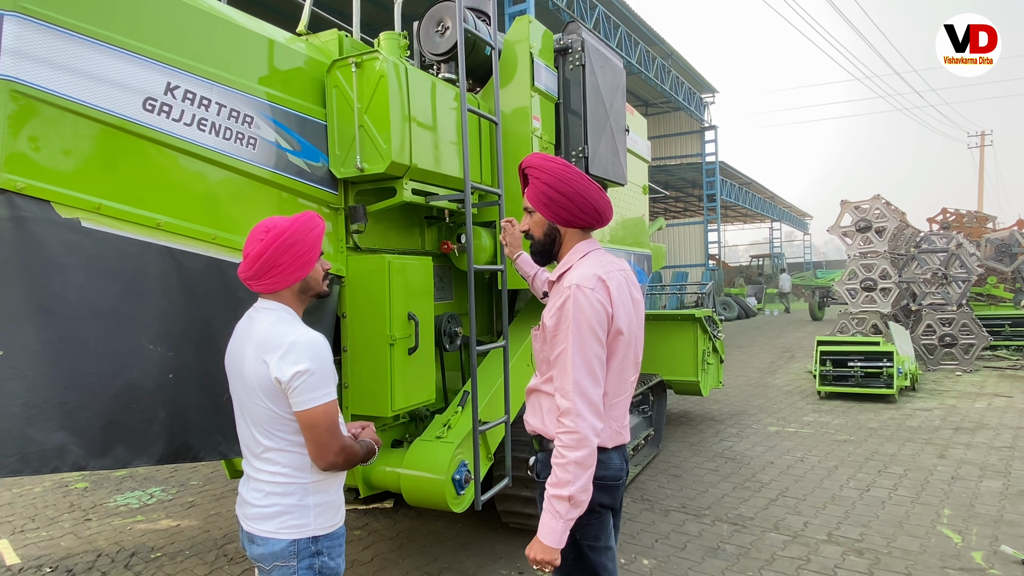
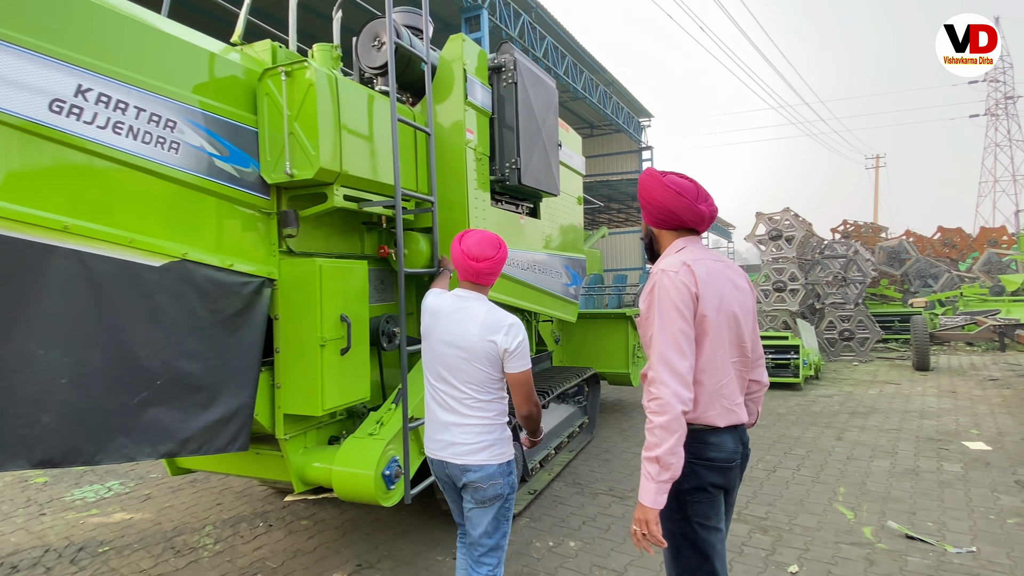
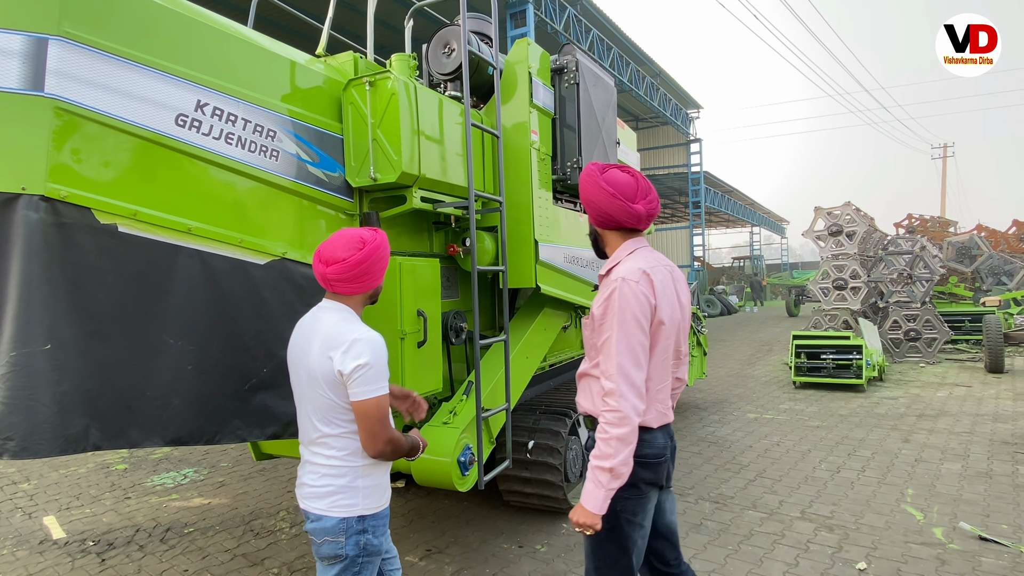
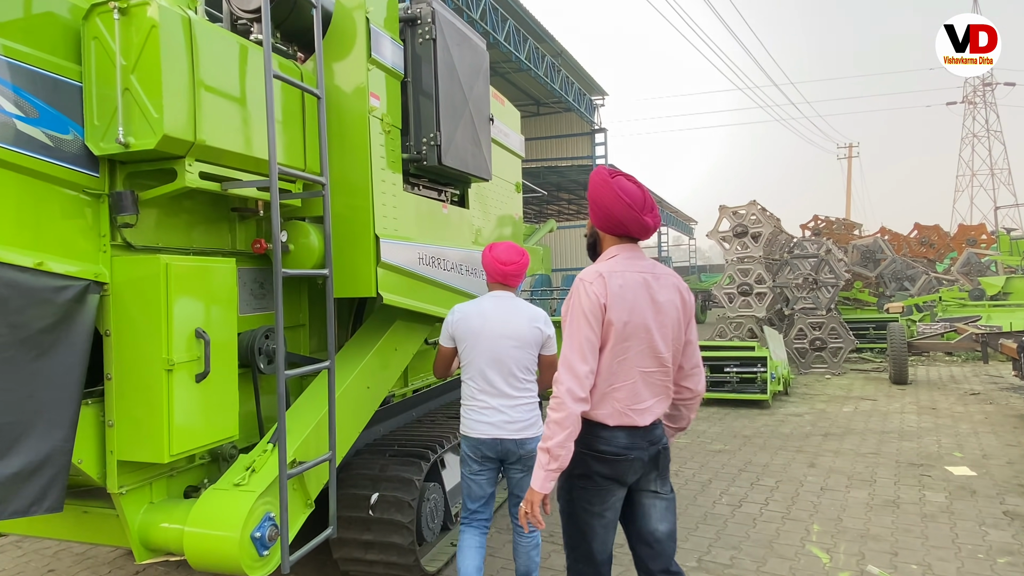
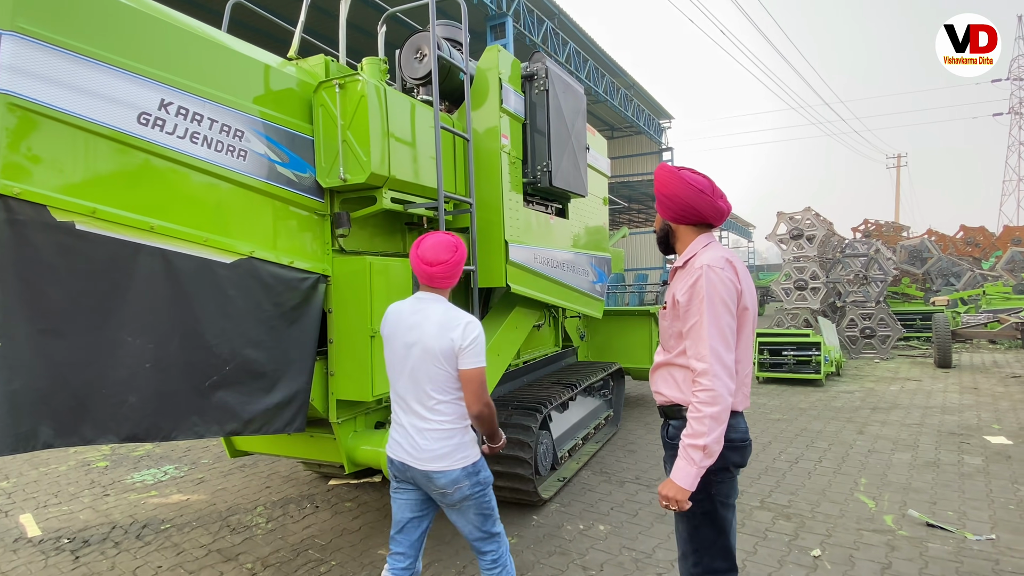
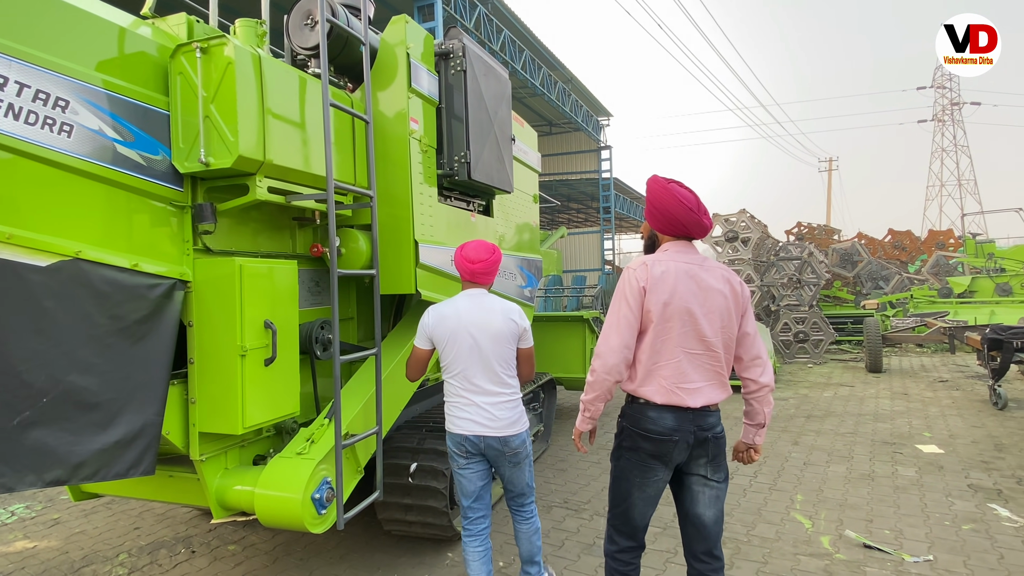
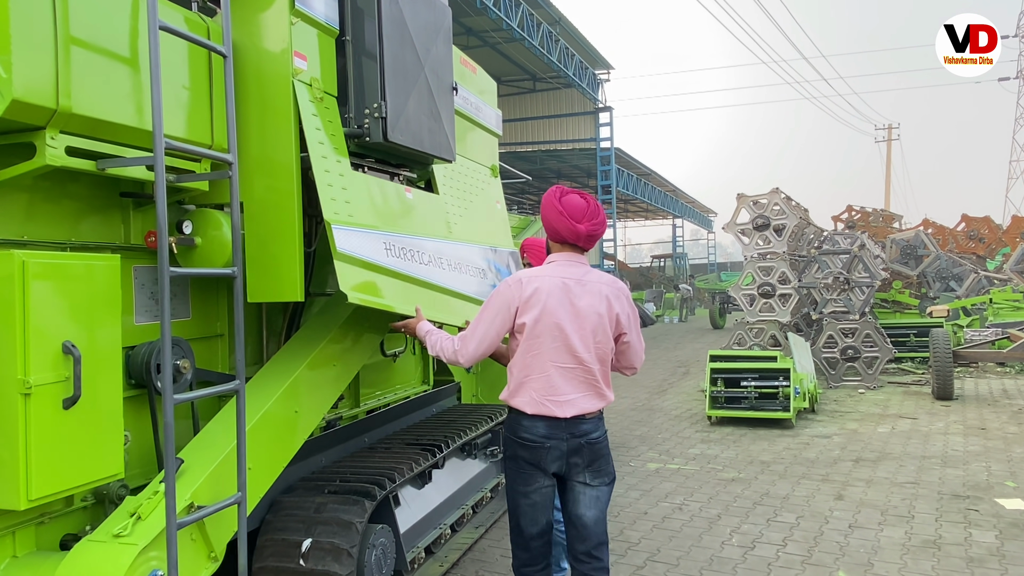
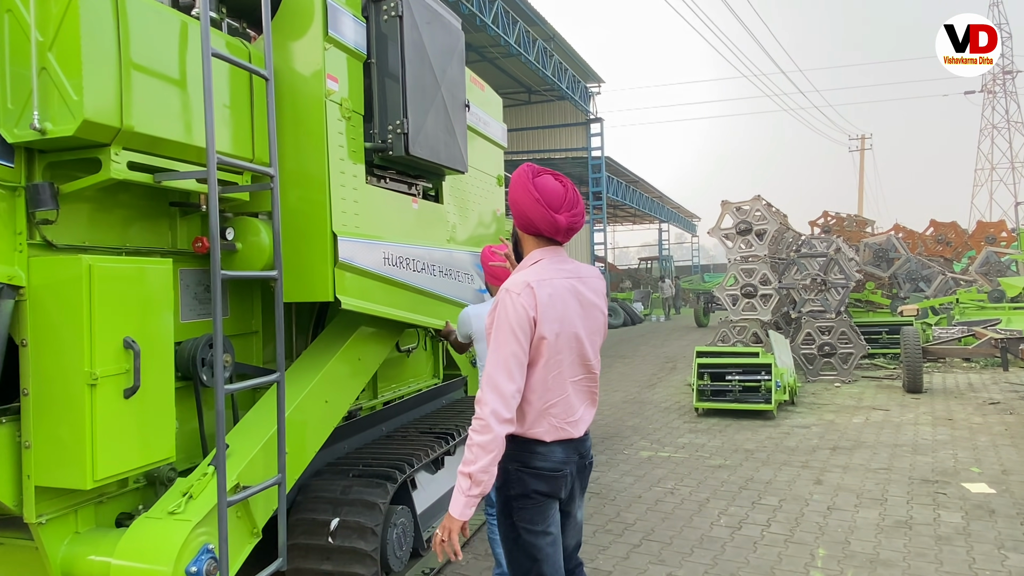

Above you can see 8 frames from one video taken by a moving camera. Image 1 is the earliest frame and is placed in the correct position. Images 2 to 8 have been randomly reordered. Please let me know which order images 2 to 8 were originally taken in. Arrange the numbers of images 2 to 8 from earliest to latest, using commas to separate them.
3, 5, 2, 6, 4, 8, 7
